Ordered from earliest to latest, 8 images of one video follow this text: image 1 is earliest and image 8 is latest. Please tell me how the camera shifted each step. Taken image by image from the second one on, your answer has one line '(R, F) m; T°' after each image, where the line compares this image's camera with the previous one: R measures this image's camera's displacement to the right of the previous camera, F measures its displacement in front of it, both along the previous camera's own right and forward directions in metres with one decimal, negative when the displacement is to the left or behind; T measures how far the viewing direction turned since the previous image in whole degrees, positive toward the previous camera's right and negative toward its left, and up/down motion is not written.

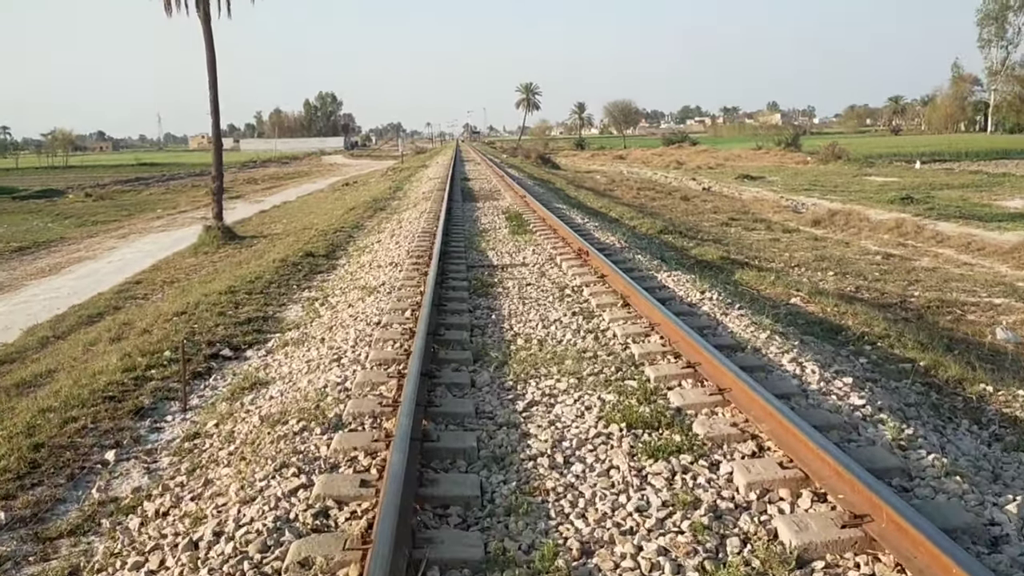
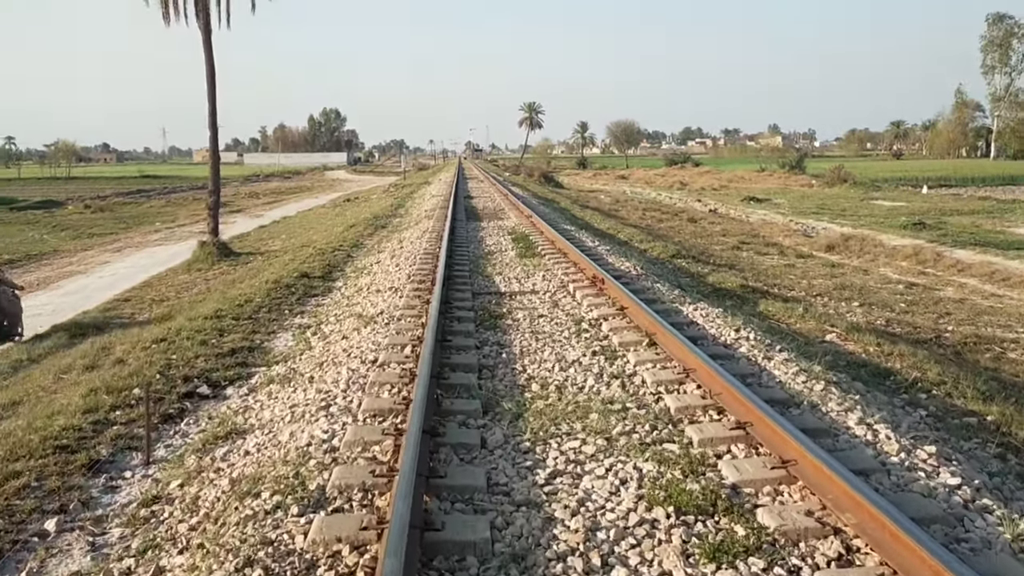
(-0.1, +0.7) m; 0°
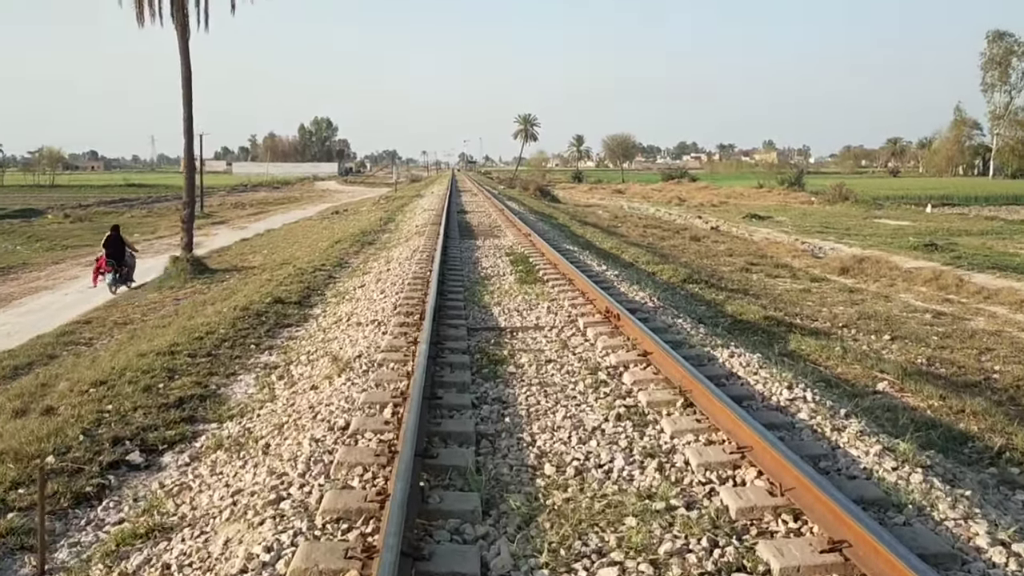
(-0.1, +1.1) m; 0°
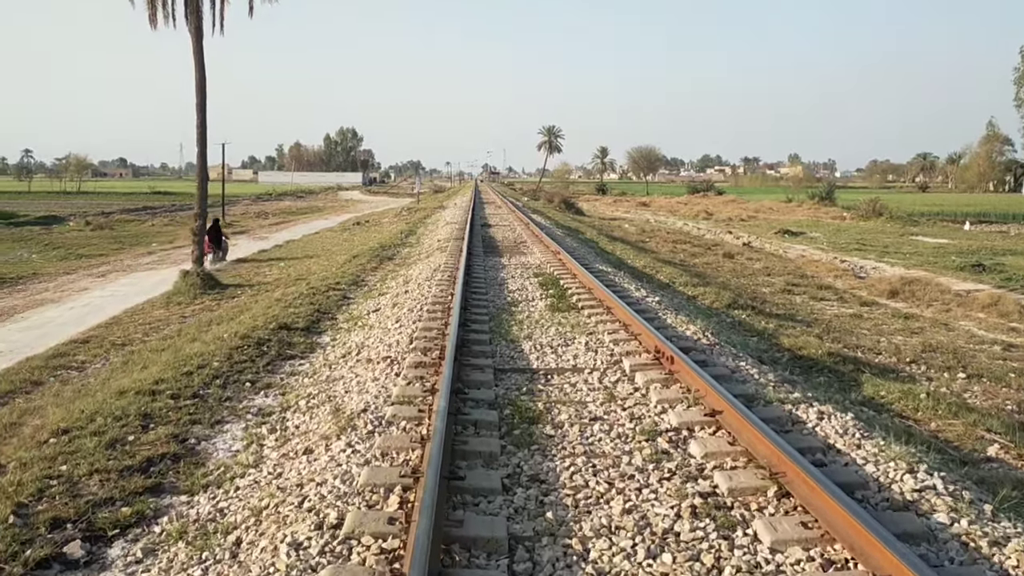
(-0.1, +1.1) m; -1°
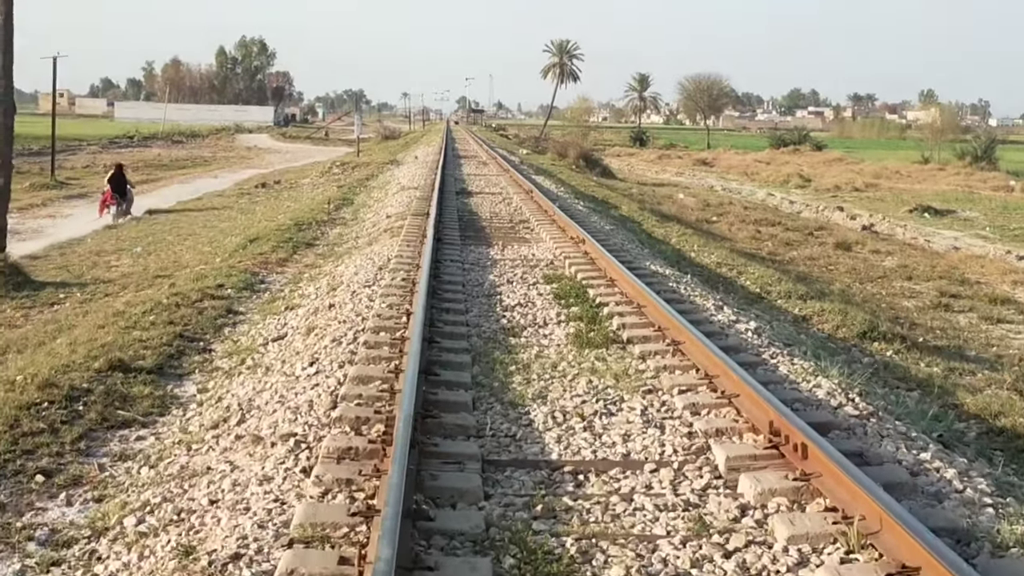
(-0.1, +6.6) m; +1°
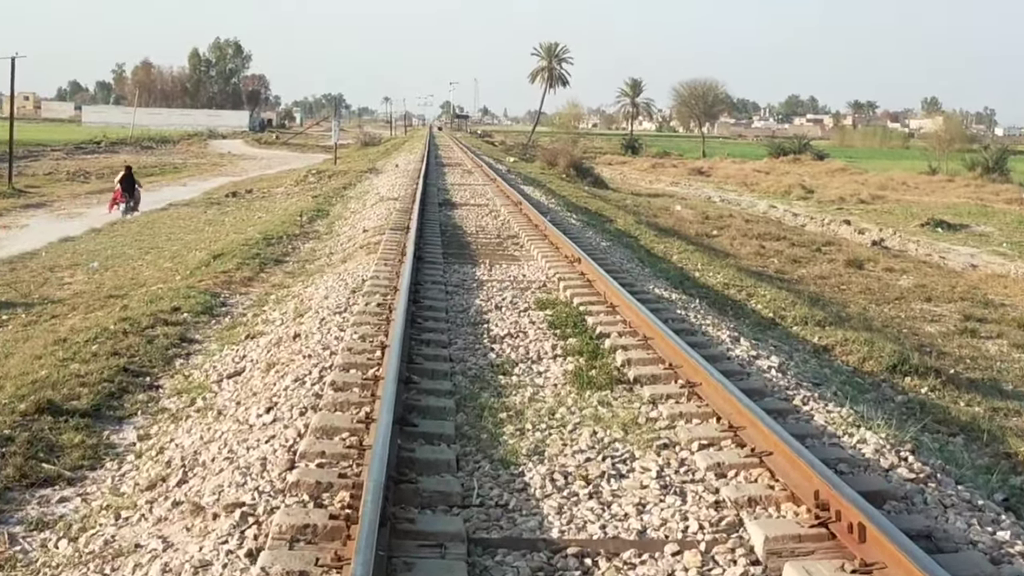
(-0.1, +0.8) m; +2°
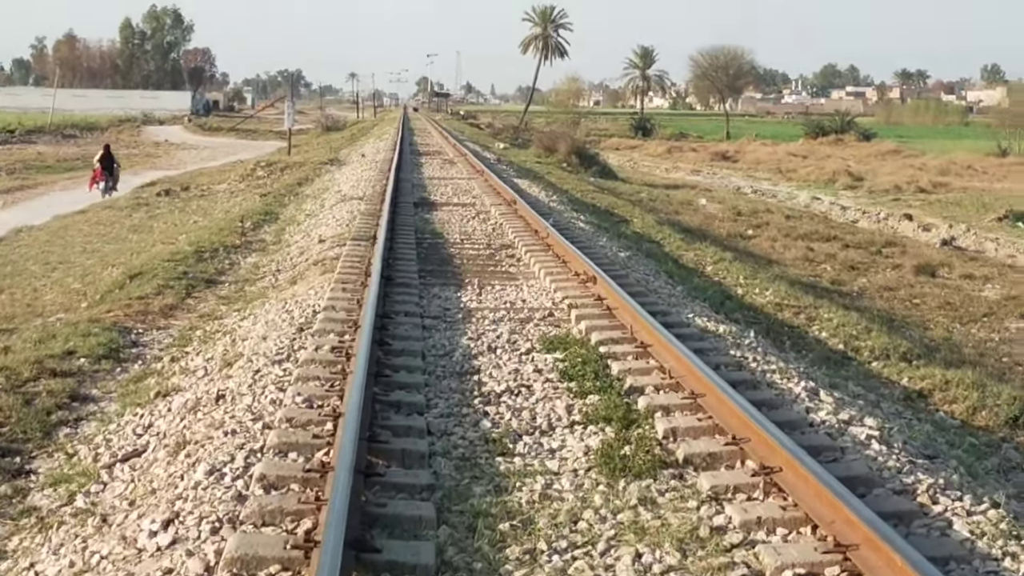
(0.0, +2.1) m; +1°
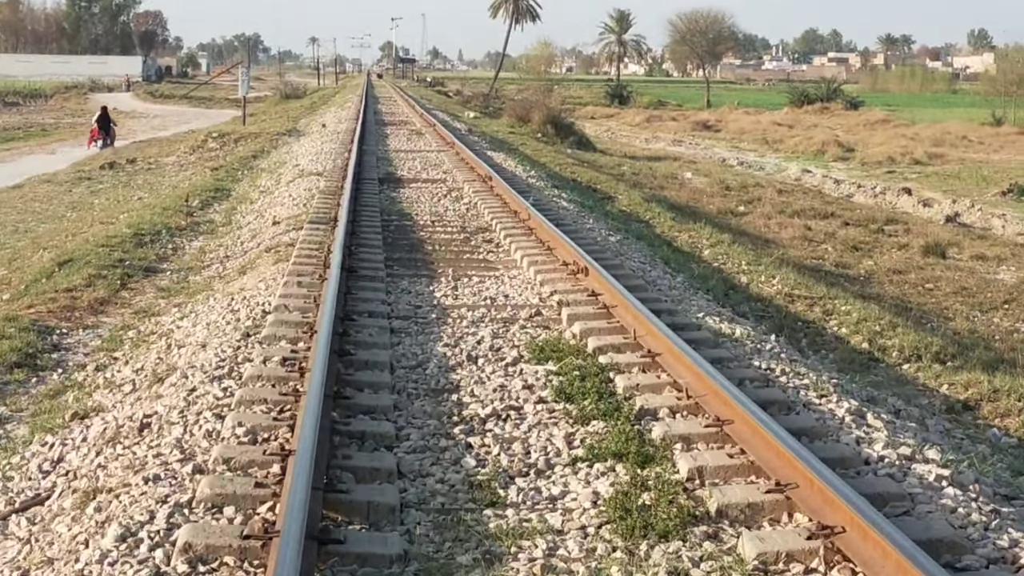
(-0.1, +0.7) m; +3°
